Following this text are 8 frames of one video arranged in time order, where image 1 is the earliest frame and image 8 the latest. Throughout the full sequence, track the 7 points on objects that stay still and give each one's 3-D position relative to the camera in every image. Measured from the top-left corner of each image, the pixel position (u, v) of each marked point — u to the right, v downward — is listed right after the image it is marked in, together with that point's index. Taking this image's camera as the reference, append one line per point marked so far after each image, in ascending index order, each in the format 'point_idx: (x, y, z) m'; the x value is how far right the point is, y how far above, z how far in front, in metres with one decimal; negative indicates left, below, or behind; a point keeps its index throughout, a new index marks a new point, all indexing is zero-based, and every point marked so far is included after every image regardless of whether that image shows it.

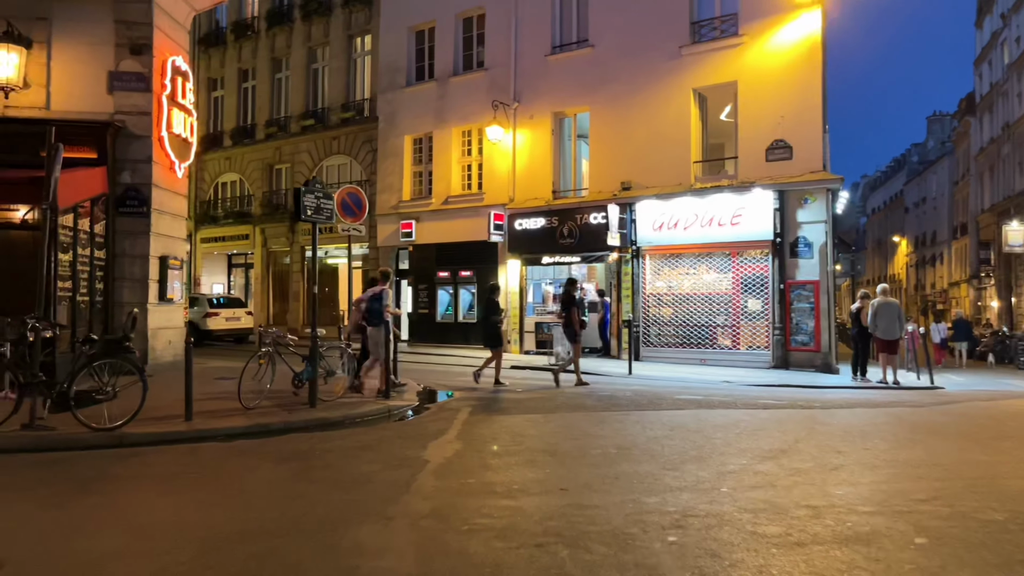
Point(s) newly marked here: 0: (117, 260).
0: (-6.0, +0.4, +11.9) m
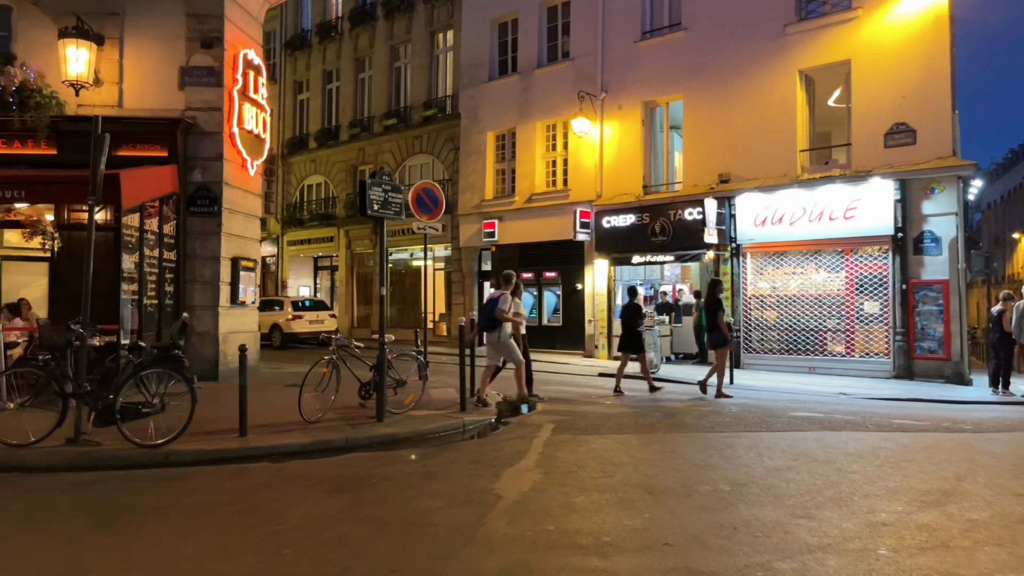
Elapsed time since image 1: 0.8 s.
0: (-4.7, +0.4, +11.4) m
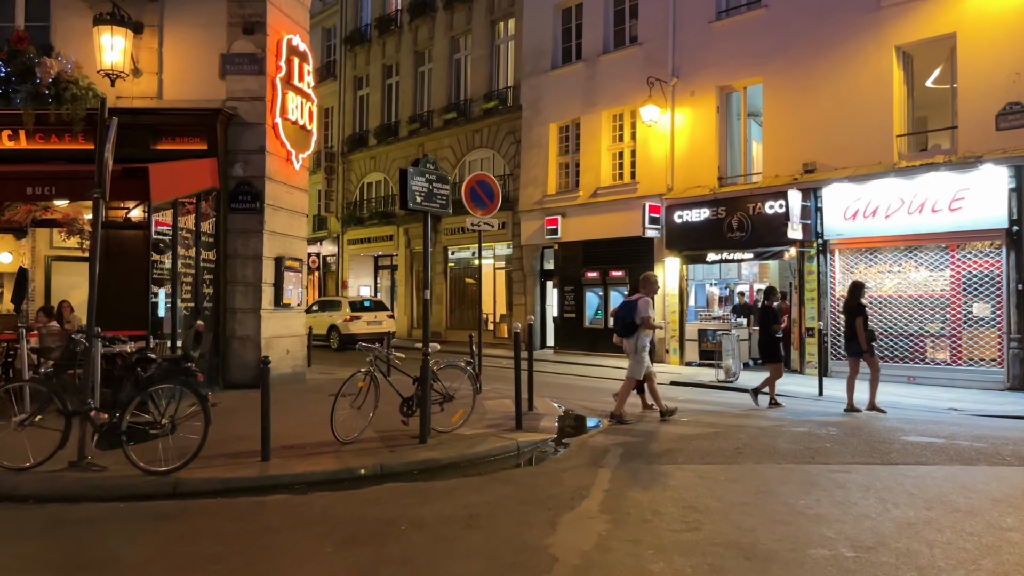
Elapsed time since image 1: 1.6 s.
0: (-3.9, +0.4, +10.7) m
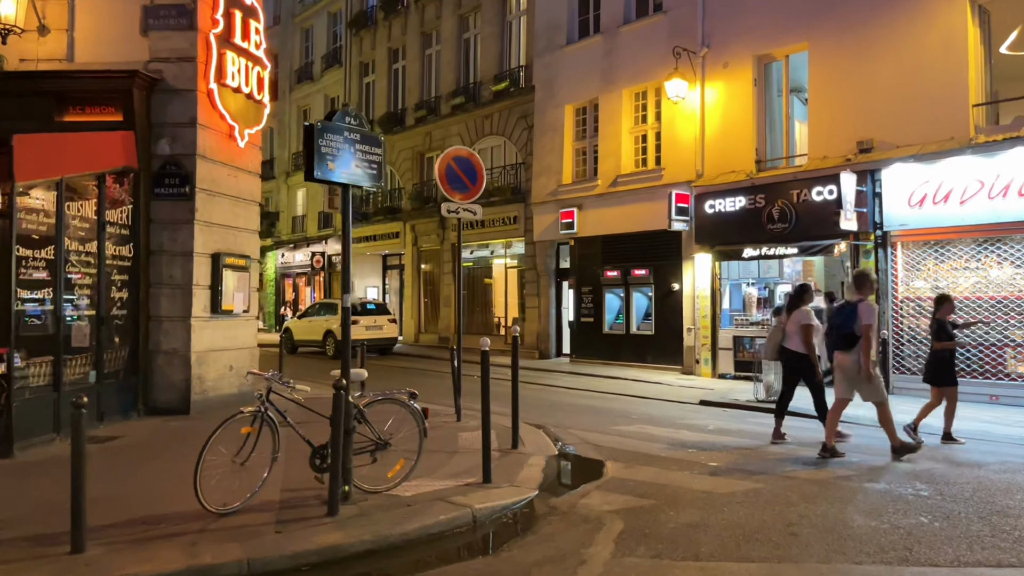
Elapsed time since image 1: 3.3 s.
0: (-4.0, +0.3, +8.8) m
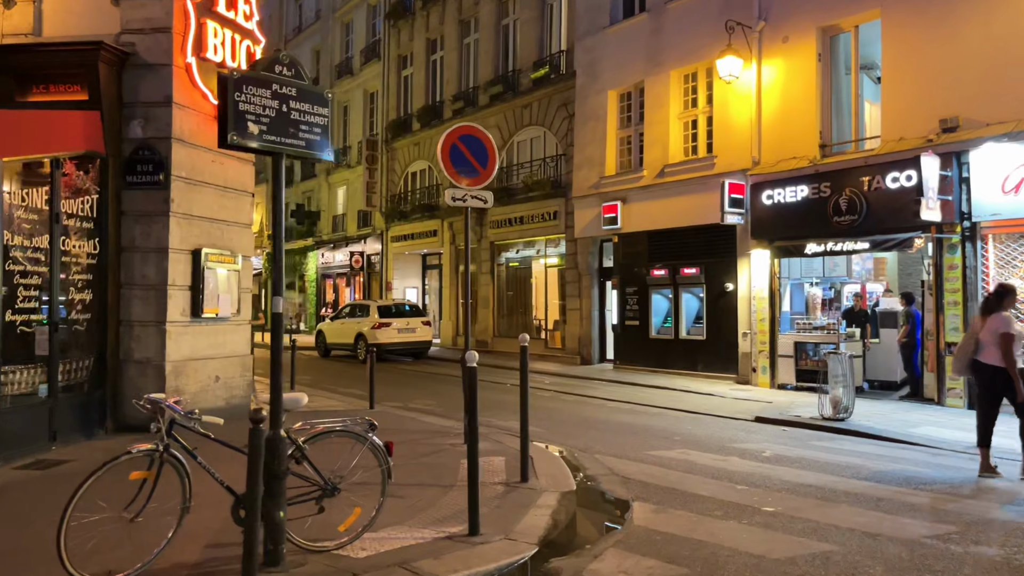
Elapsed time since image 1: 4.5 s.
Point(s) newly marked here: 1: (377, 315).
0: (-3.9, +0.3, +7.8) m
1: (-3.3, -0.7, +19.2) m
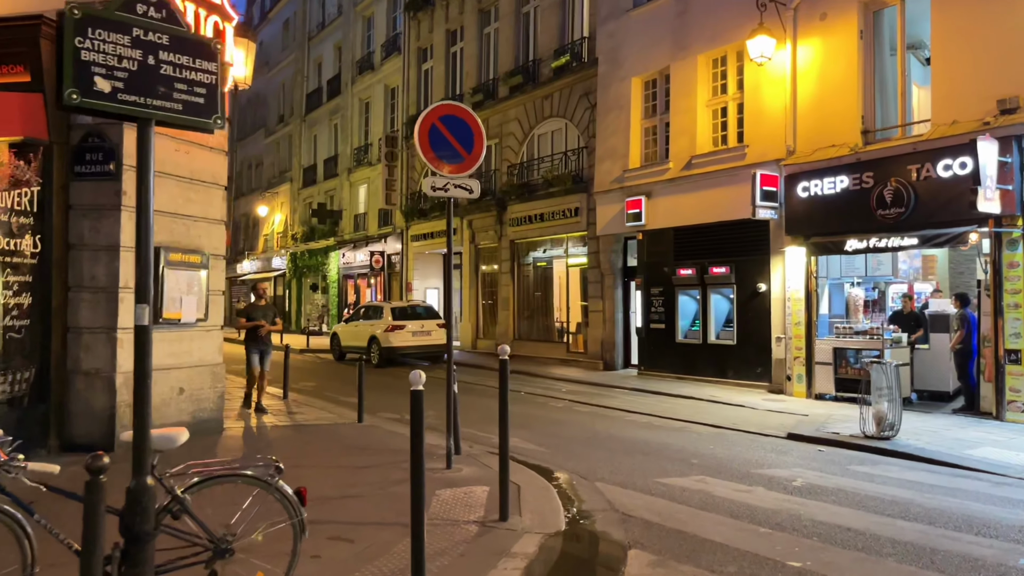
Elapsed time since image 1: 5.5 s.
0: (-3.9, +0.3, +7.0) m
1: (-2.9, -0.7, +18.4) m
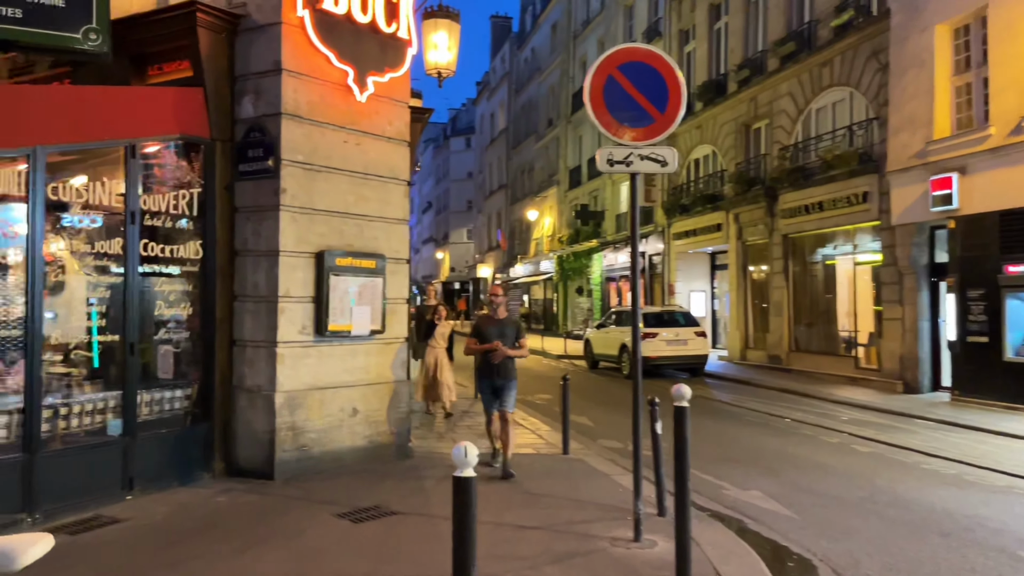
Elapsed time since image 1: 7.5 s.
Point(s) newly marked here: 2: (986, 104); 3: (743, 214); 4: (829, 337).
0: (-2.3, +0.2, +6.5) m
1: (+2.8, -0.8, +16.7) m
2: (+7.5, +2.9, +12.3) m
3: (+5.7, +1.8, +19.1) m
4: (+6.6, -1.0, +16.4) m
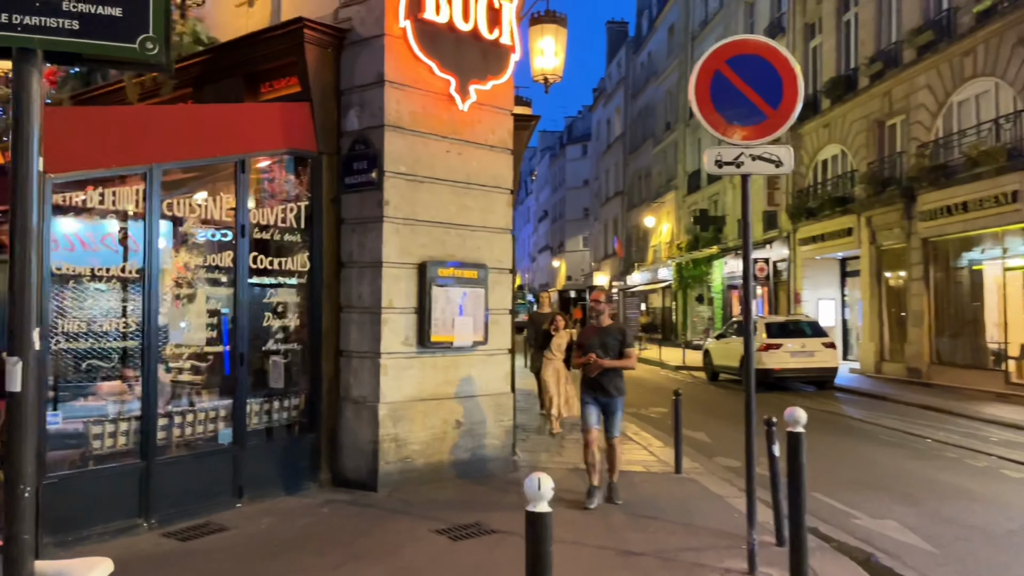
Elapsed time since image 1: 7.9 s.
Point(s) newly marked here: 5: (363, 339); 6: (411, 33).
0: (-1.4, +0.1, +6.5) m
1: (+5.1, -0.9, +15.9) m
2: (+9.1, +2.8, +10.8) m
3: (+8.3, +1.6, +17.8) m
4: (+8.9, -1.2, +15.0) m
5: (-1.2, -0.4, +6.4) m
6: (-0.8, +2.1, +6.5) m
